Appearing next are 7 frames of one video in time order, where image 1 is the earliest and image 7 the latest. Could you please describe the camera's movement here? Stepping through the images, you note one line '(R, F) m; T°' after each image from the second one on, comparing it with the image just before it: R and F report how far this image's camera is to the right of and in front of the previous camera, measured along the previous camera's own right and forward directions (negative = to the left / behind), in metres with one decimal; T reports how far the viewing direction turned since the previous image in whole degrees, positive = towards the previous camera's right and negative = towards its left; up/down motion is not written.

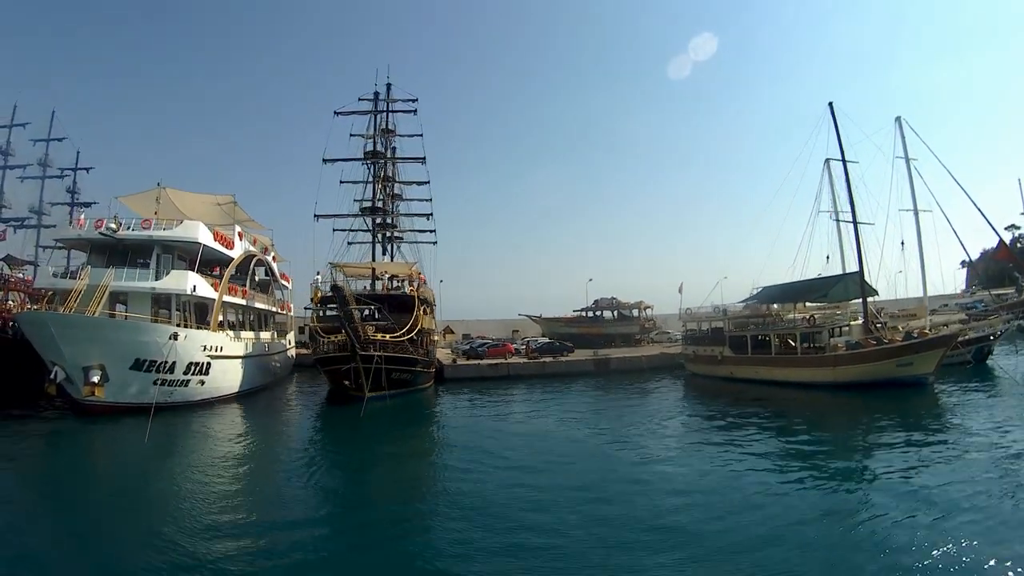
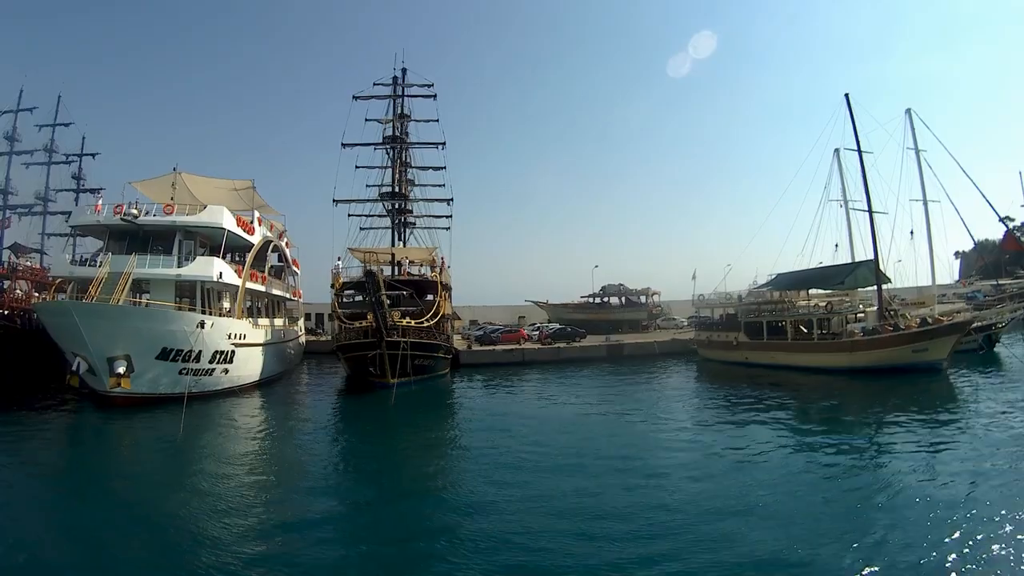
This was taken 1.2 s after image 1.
(-1.0, 0.0) m; +1°
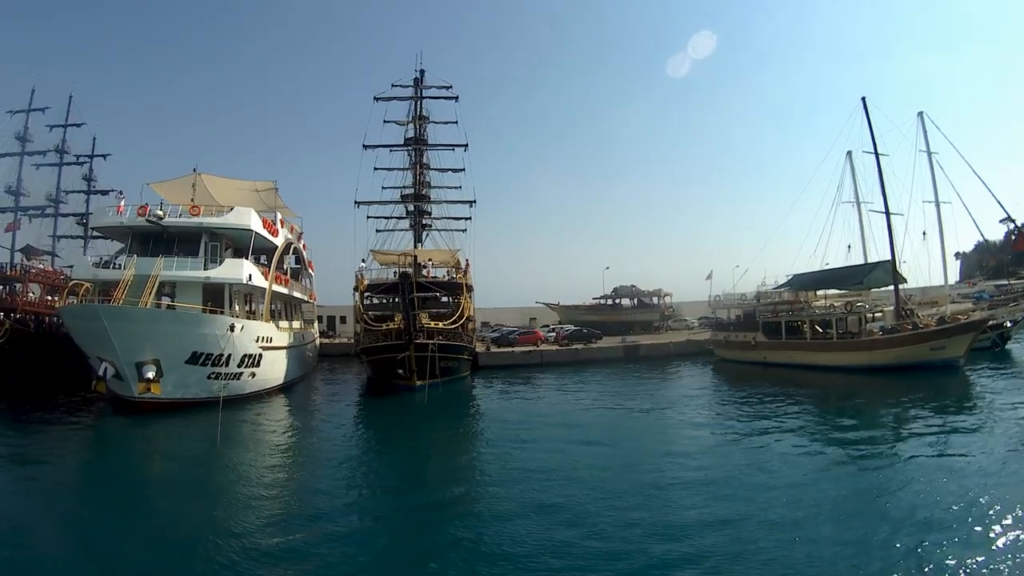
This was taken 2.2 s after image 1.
(-1.1, 0.0) m; +1°
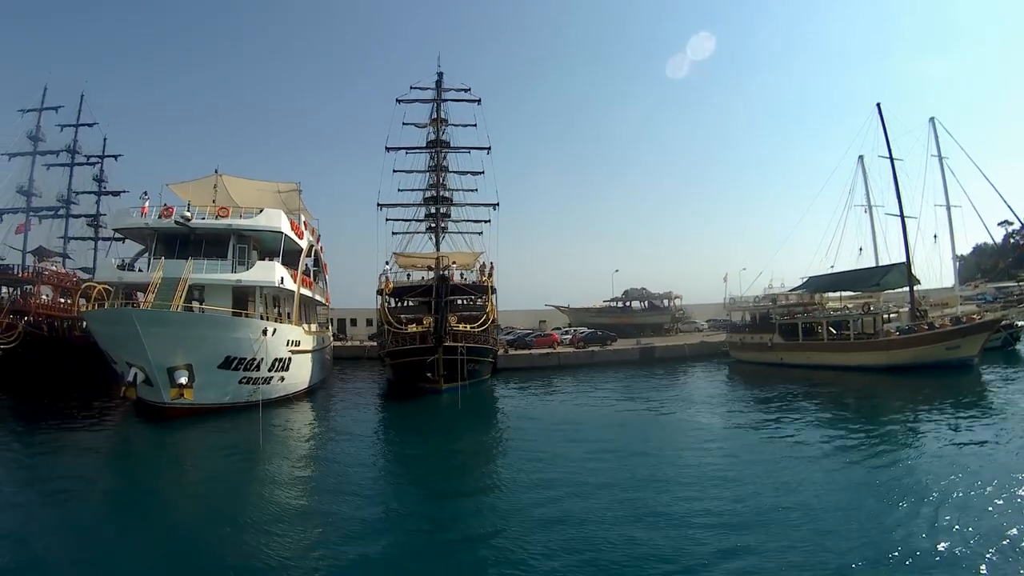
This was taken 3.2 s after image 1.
(-1.1, 0.0) m; +1°
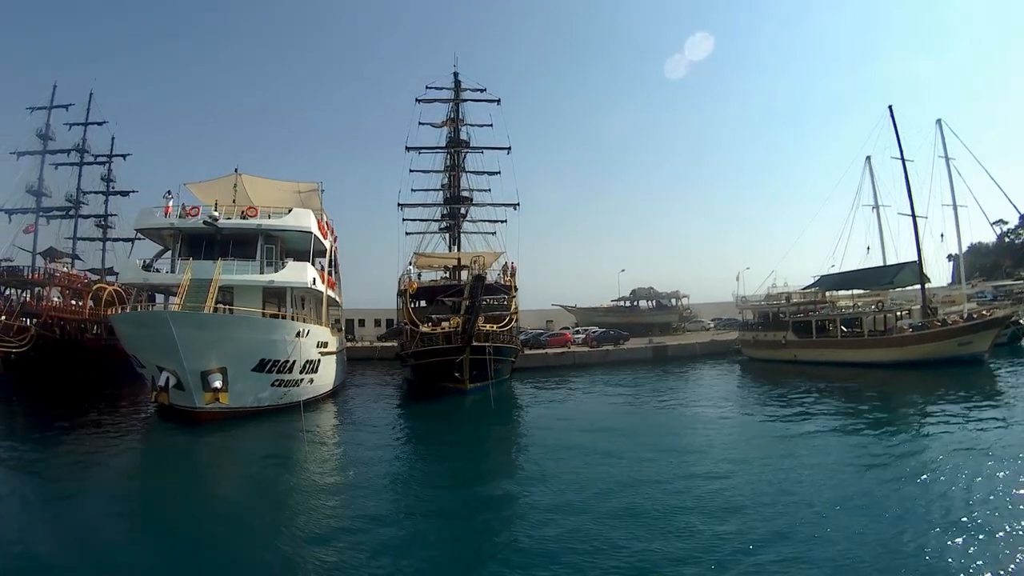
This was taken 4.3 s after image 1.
(-1.1, 0.0) m; +2°
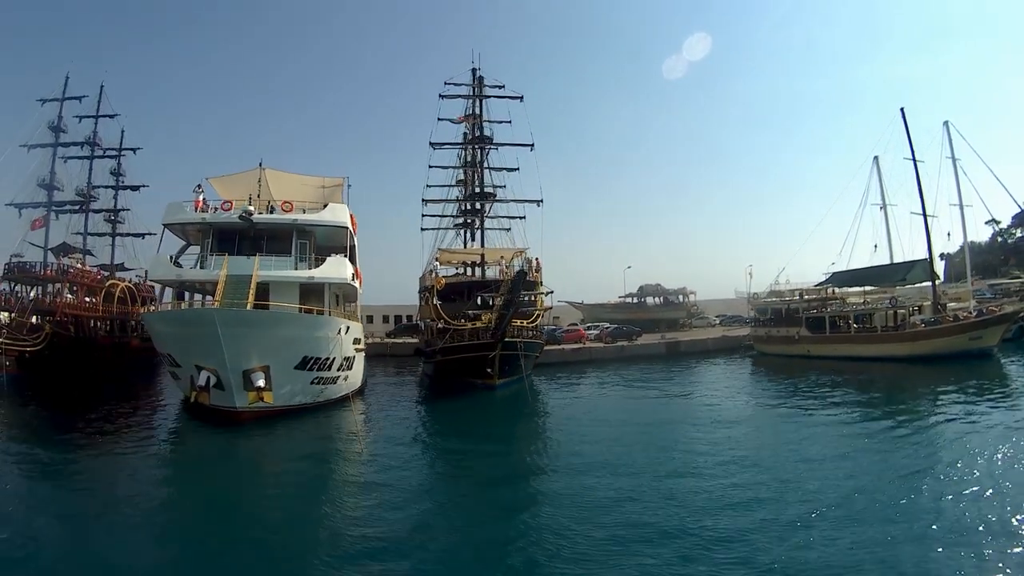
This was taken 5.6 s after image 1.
(-1.3, 0.0) m; +2°
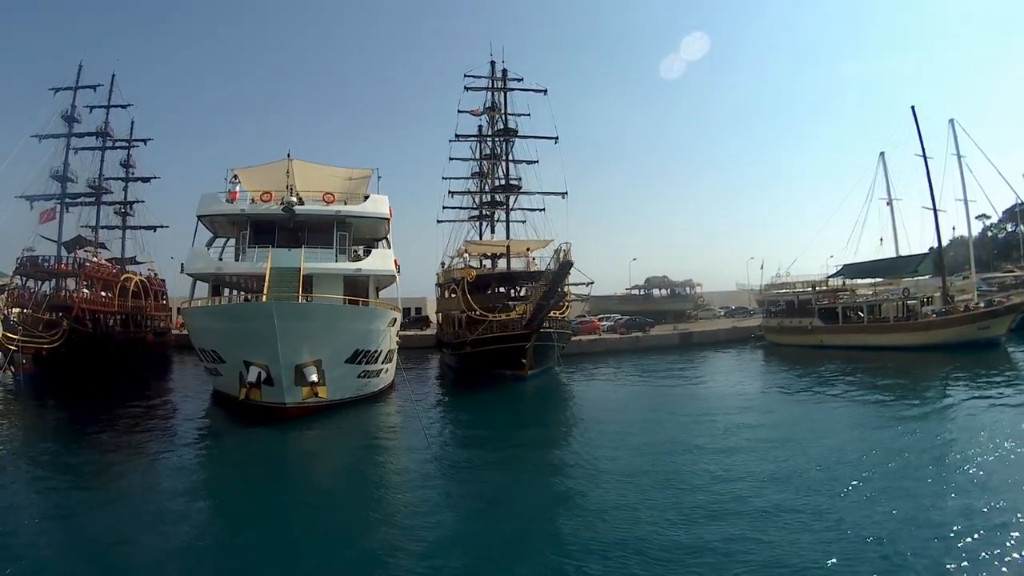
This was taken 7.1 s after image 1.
(-1.5, 0.0) m; +2°
